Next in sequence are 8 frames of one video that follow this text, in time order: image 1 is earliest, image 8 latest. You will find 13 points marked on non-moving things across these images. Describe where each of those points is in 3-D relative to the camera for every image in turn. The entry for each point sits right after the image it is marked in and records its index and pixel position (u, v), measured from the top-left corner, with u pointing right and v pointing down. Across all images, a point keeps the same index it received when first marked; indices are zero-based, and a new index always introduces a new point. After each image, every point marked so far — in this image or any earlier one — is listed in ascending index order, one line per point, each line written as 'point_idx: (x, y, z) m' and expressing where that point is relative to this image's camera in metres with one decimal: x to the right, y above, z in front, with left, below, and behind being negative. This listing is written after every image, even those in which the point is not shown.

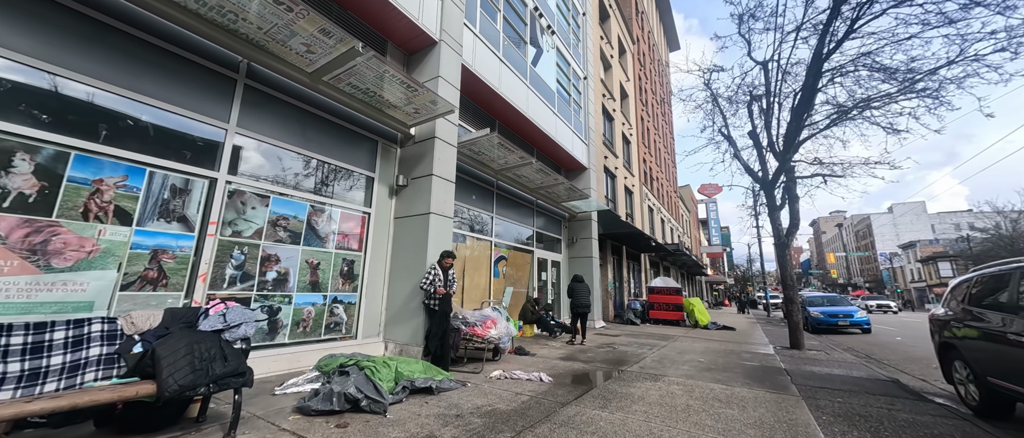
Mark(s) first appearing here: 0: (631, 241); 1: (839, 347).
0: (+5.3, -1.0, +15.8) m
1: (+9.2, -3.7, +10.0) m
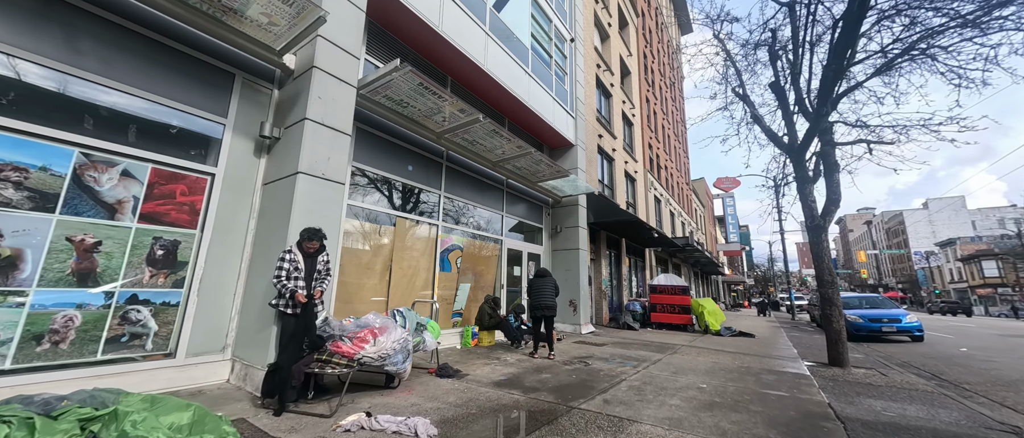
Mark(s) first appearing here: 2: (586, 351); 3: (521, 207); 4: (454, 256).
0: (+4.6, -0.5, +13.7) m
1: (+8.3, -3.2, +7.8) m
2: (+1.5, -2.7, +7.2) m
3: (+0.2, +0.3, +10.0) m
4: (-1.3, -0.8, +7.5) m
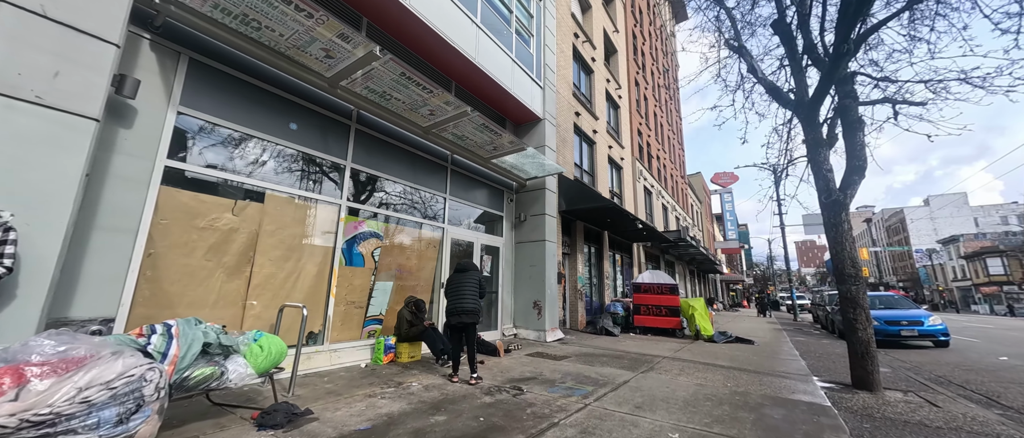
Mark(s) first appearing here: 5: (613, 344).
0: (+3.5, -0.2, +12.1) m
1: (+7.2, -2.8, +6.1) m
2: (+0.4, -2.4, +5.5) m
3: (-1.0, +0.6, +8.3) m
4: (-2.4, -0.4, +5.8) m
5: (+2.4, -3.0, +8.5) m
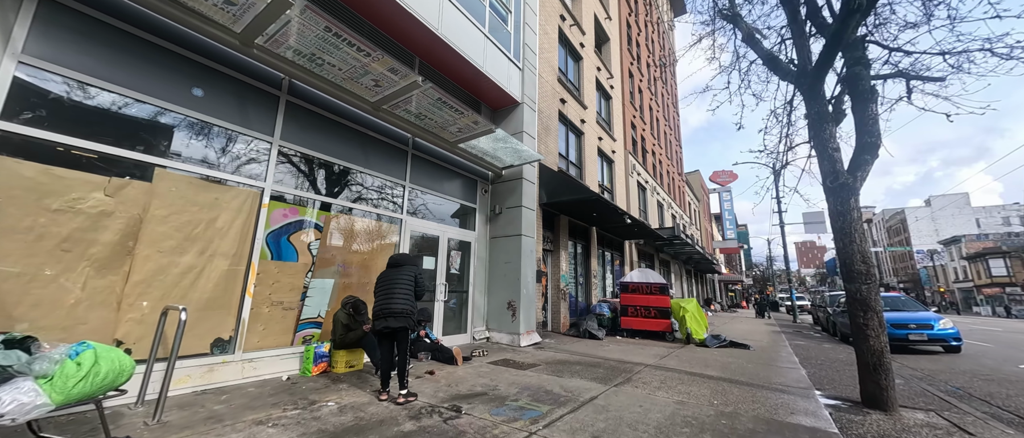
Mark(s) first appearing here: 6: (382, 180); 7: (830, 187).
0: (+2.8, 0.0, +11.3) m
1: (+6.5, -2.7, +5.3) m
2: (-0.3, -2.2, +4.8) m
3: (-1.6, +0.8, +7.6) m
4: (-3.0, -0.3, +5.0) m
5: (+1.8, -2.9, +7.7) m
6: (-2.4, +0.8, +6.3) m
7: (+4.1, +0.4, +4.5) m
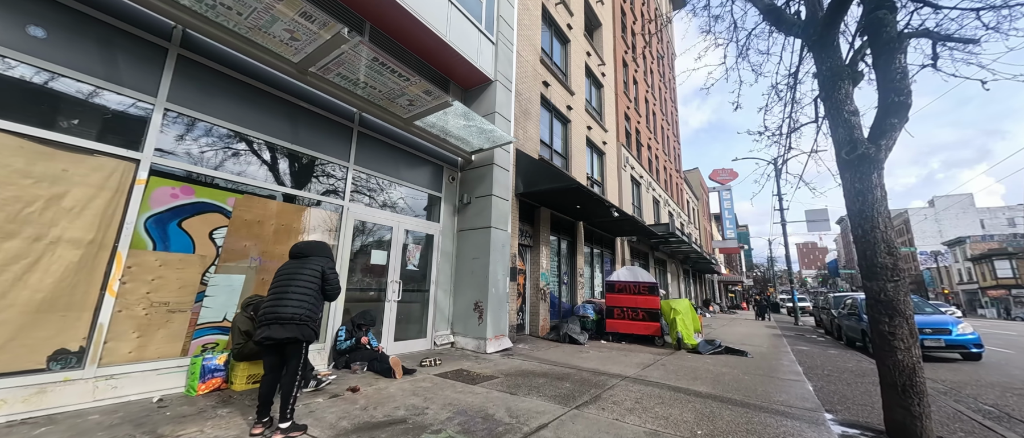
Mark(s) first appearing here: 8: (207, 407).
0: (+2.2, +0.2, +10.4) m
1: (+5.9, -2.5, +4.4) m
2: (-0.9, -2.0, +3.8) m
3: (-2.2, +1.0, +6.6) m
4: (-3.7, 0.0, +4.1) m
5: (+1.1, -2.7, +6.8) m
6: (-3.1, +1.0, +5.4) m
7: (+3.5, +0.6, +3.6) m
8: (-2.9, -1.8, +3.4) m
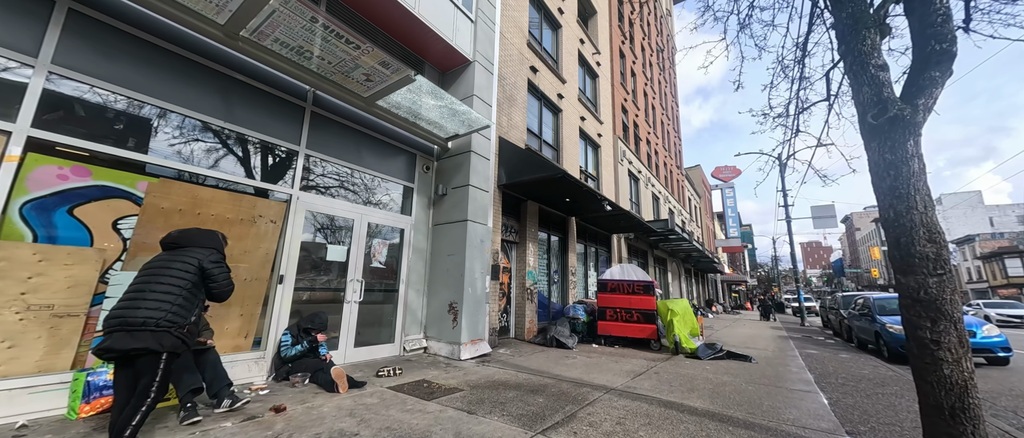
0: (+1.8, +0.3, +9.7) m
1: (+5.4, -2.3, +3.7) m
2: (-1.4, -1.8, +3.2) m
3: (-2.7, +1.2, +6.0) m
4: (-4.1, +0.1, +3.5) m
5: (+0.7, -2.5, +6.1) m
6: (-3.5, +1.1, +4.7) m
7: (+3.0, +0.8, +2.9) m
8: (-3.4, -1.7, +2.7) m
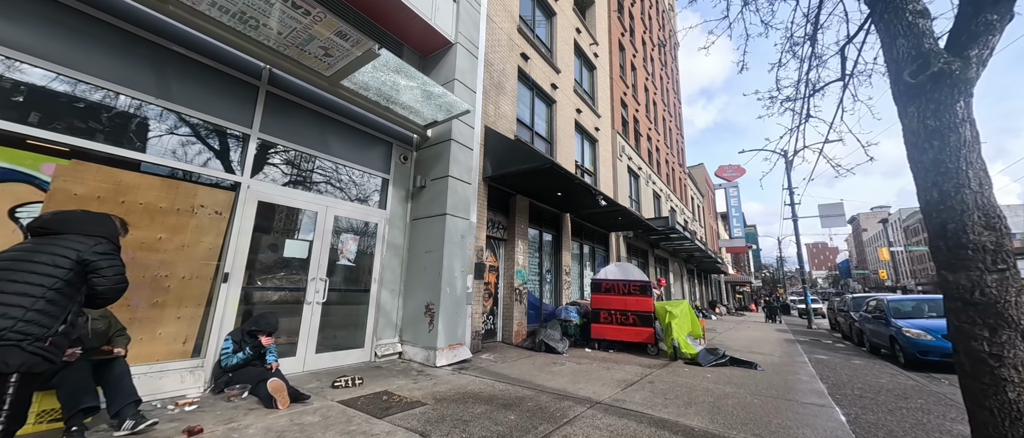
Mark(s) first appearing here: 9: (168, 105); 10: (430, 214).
0: (+1.5, +0.4, +9.2) m
1: (+5.1, -2.2, +3.1) m
2: (-1.7, -1.7, +2.7) m
3: (-3.0, +1.3, +5.5) m
4: (-4.5, +0.2, +3.0) m
5: (+0.4, -2.4, +5.6) m
6: (-3.8, +1.2, +4.2) m
7: (+2.7, +0.9, +2.4) m
8: (-3.7, -1.5, +2.2) m
9: (-3.9, +1.3, +4.0) m
10: (-1.5, +0.1, +6.3) m
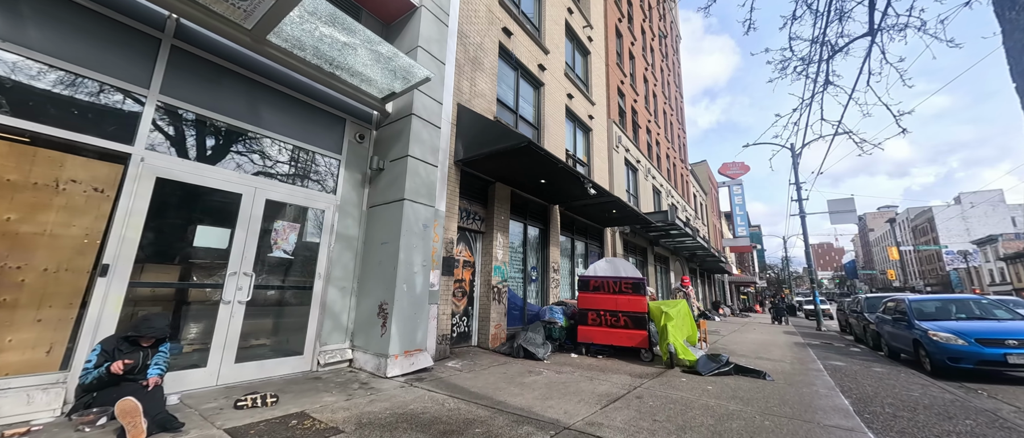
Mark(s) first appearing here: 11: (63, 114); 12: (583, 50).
0: (+1.1, +0.6, +8.3) m
1: (+4.6, -2.0, +2.2) m
2: (-2.2, -1.5, +1.8) m
3: (-3.5, +1.5, +4.7) m
4: (-5.0, +0.4, +2.2) m
5: (-0.1, -2.2, +4.7) m
6: (-4.3, +1.4, +3.4) m
7: (+2.2, +1.1, +1.5) m
8: (-4.2, -1.3, +1.4) m
9: (-4.4, +1.5, +3.2) m
10: (-2.0, +0.3, +5.5) m
11: (-4.2, +1.0, +3.5) m
12: (+2.6, +6.2, +12.7) m
